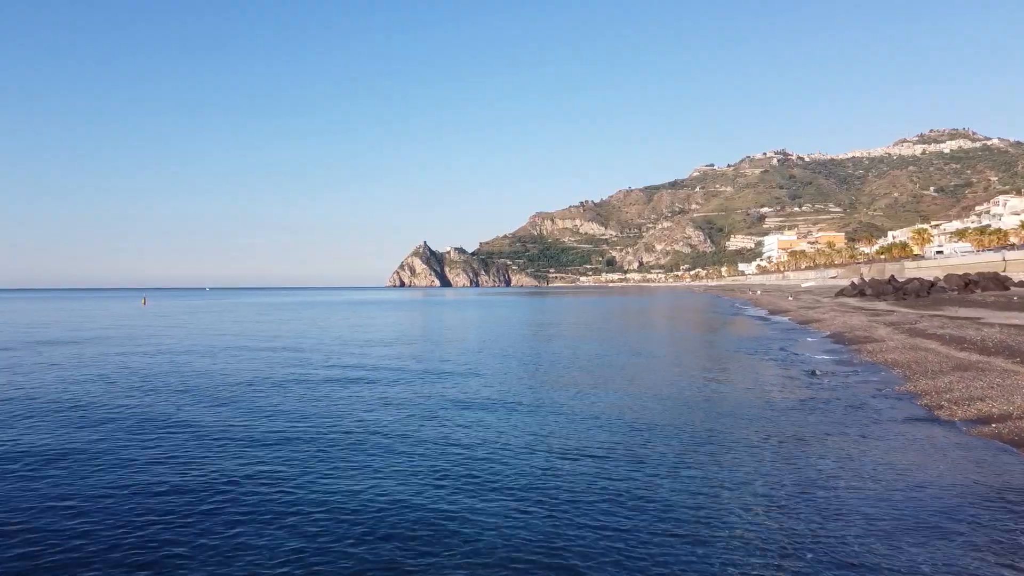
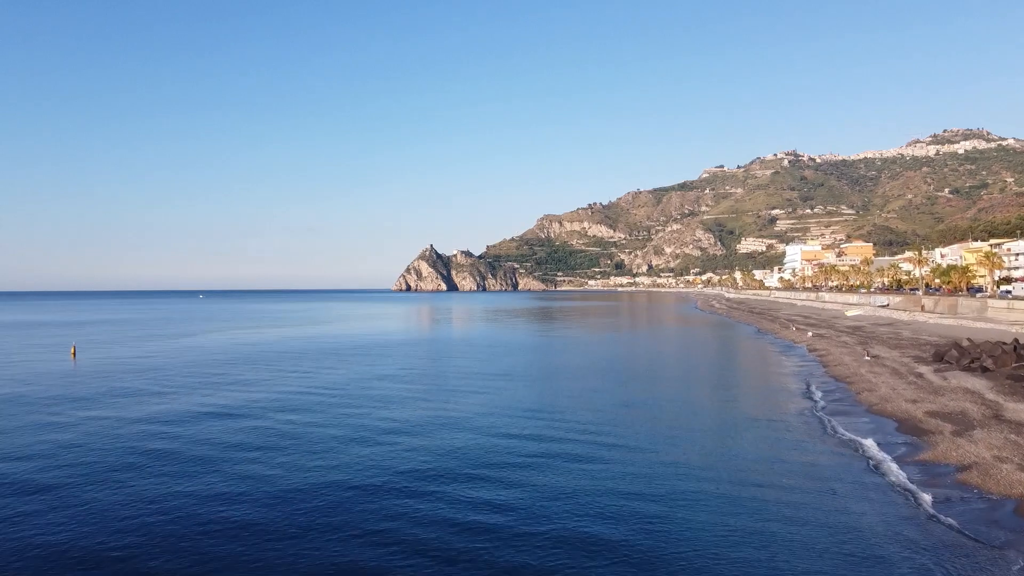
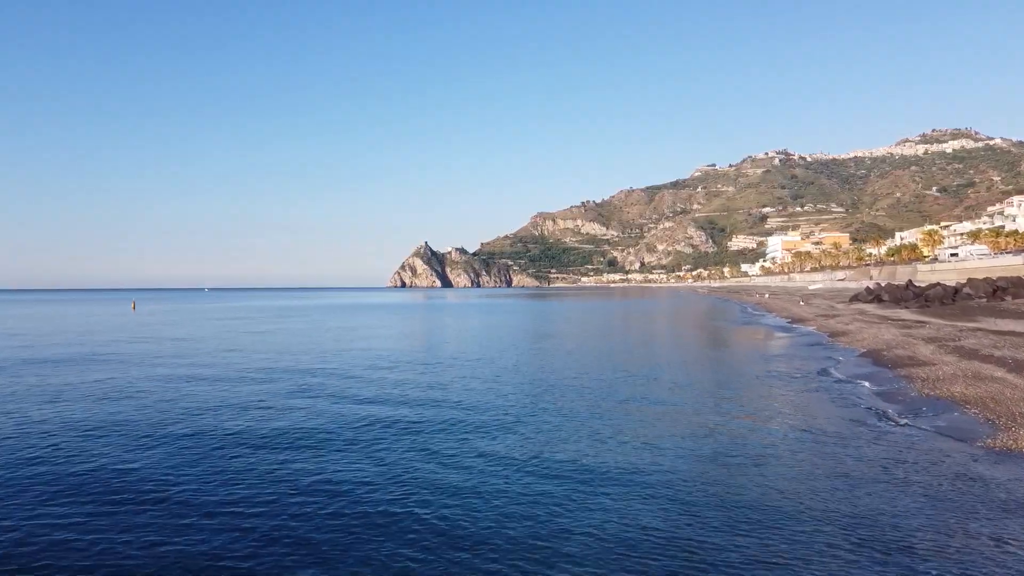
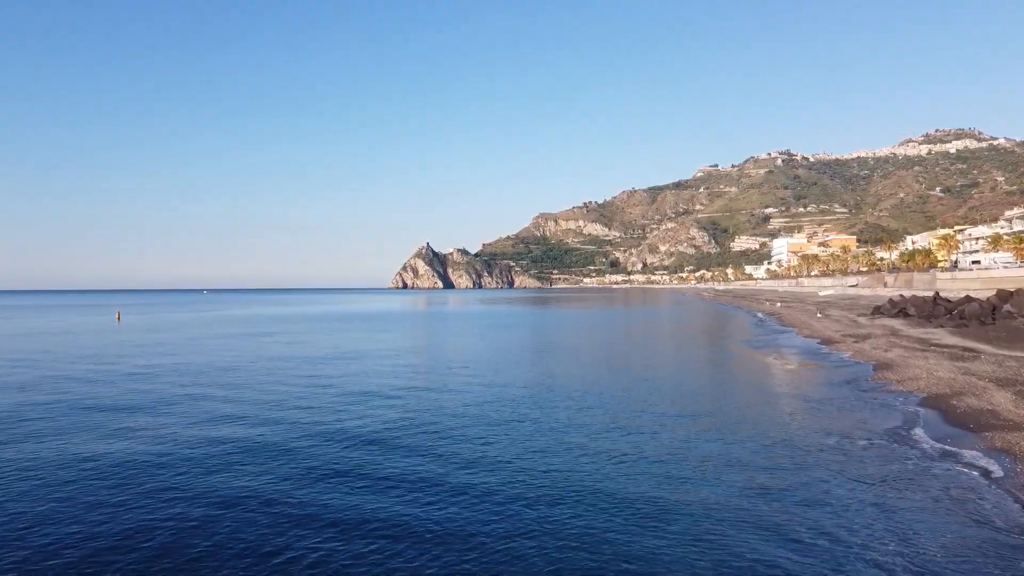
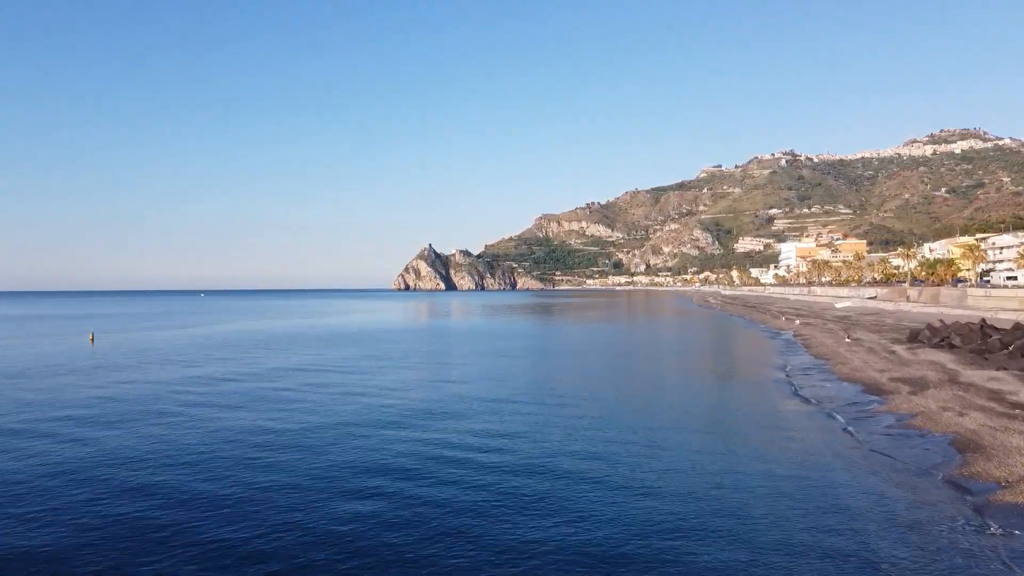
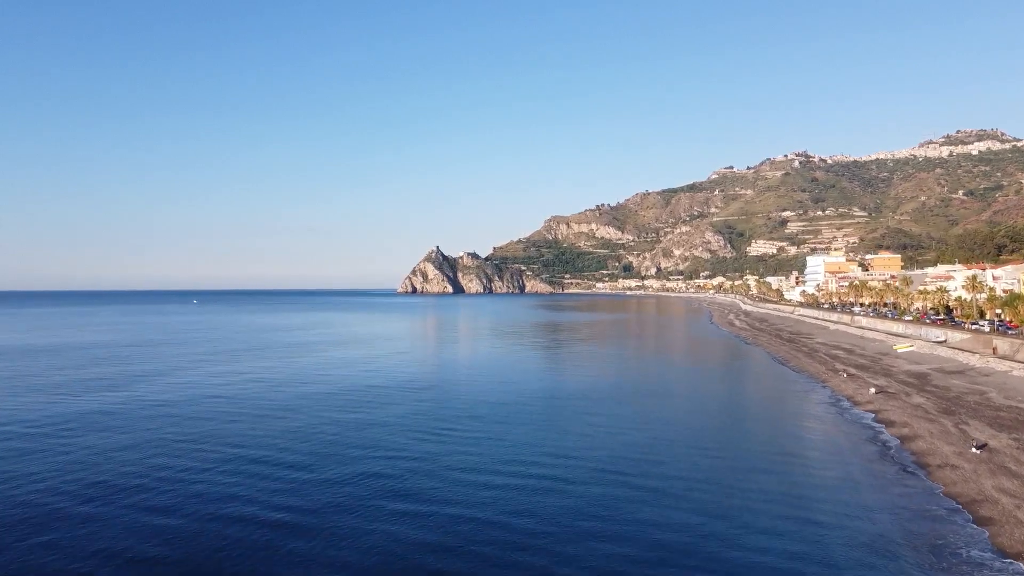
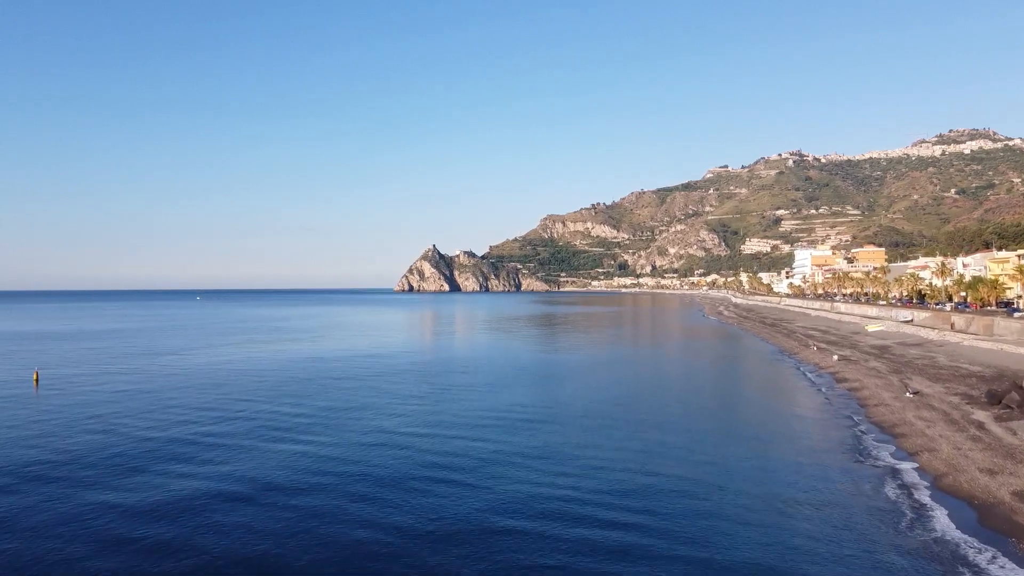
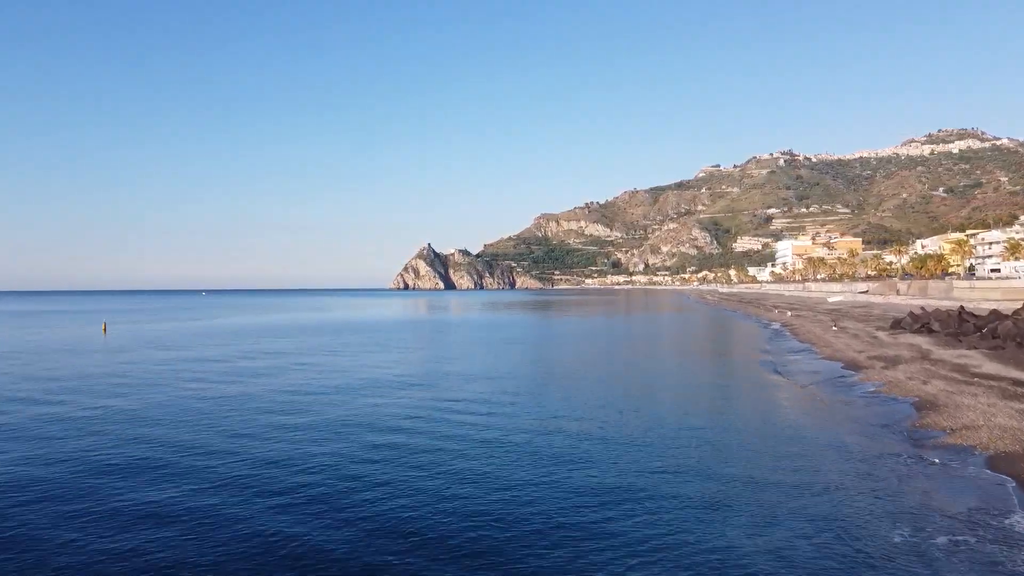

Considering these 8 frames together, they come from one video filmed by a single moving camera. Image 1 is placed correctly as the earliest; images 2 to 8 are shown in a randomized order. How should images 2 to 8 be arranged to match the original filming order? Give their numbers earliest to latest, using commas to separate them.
3, 4, 8, 5, 2, 7, 6
